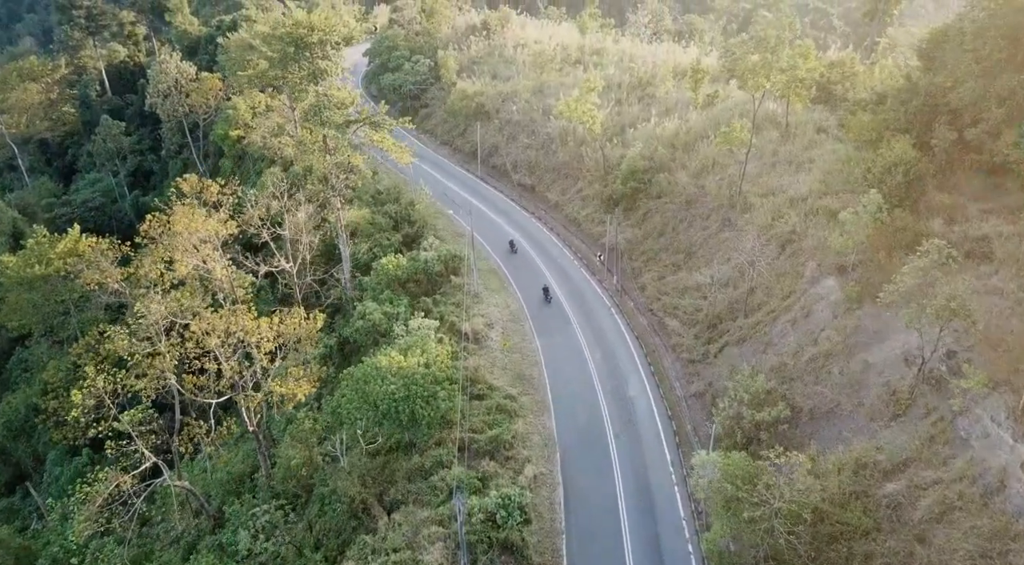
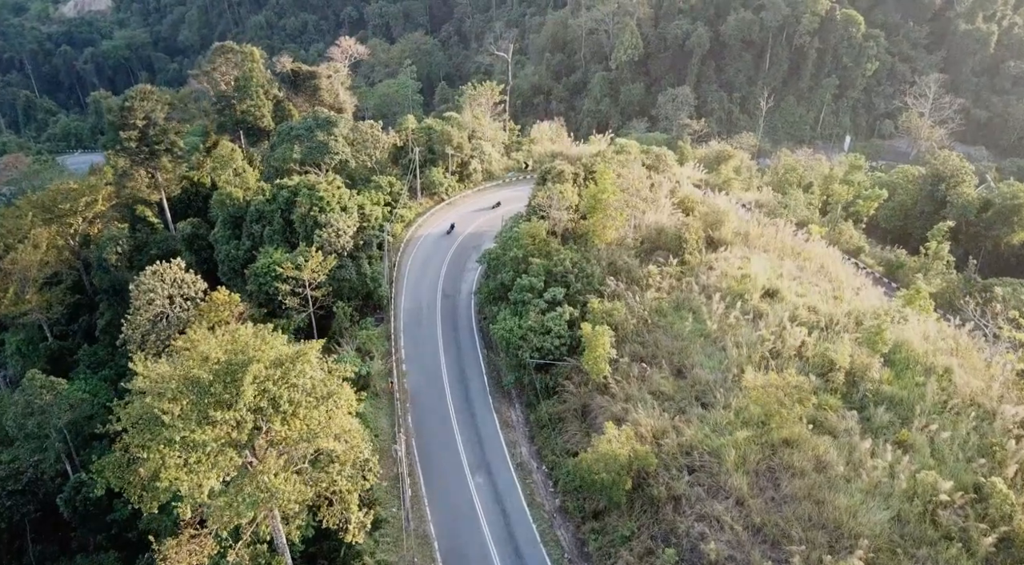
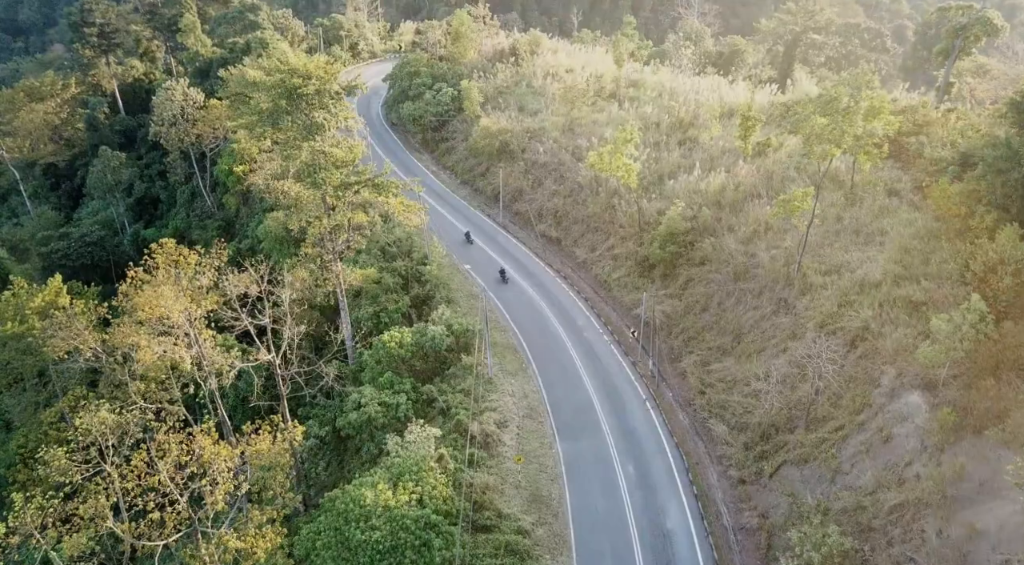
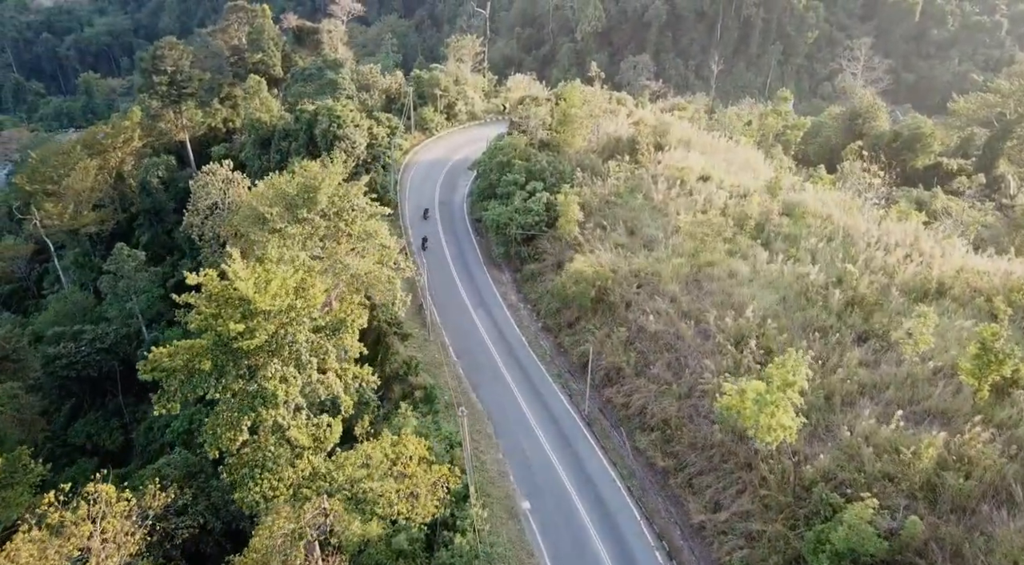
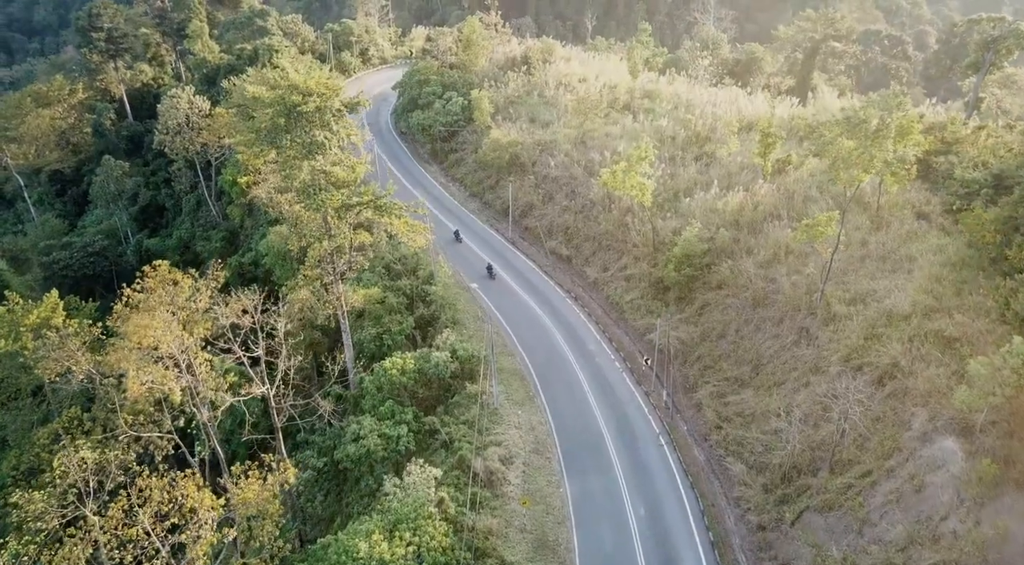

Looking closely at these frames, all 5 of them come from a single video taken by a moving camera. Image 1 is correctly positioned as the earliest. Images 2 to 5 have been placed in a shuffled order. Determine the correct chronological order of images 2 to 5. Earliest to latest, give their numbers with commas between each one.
3, 5, 4, 2
